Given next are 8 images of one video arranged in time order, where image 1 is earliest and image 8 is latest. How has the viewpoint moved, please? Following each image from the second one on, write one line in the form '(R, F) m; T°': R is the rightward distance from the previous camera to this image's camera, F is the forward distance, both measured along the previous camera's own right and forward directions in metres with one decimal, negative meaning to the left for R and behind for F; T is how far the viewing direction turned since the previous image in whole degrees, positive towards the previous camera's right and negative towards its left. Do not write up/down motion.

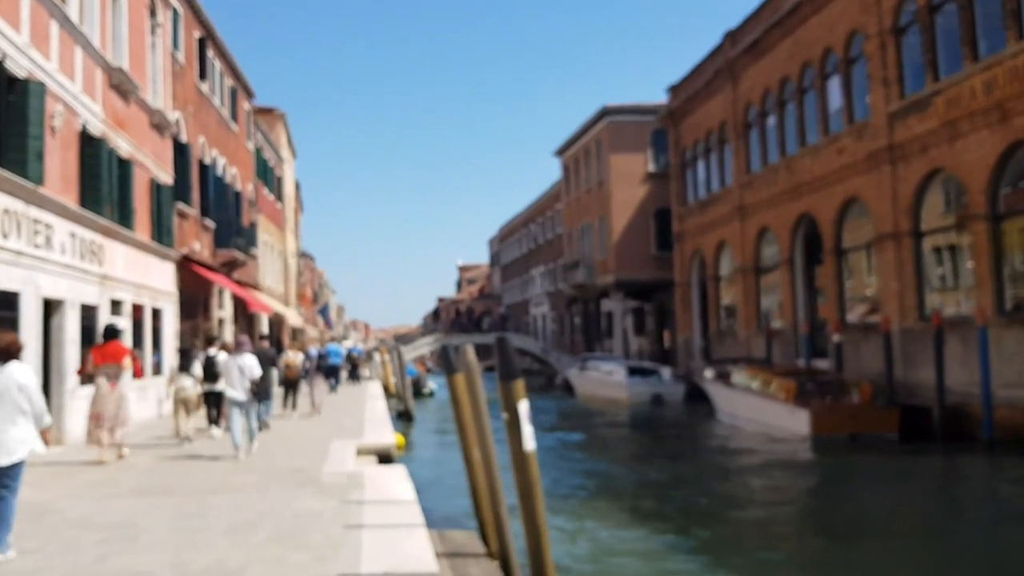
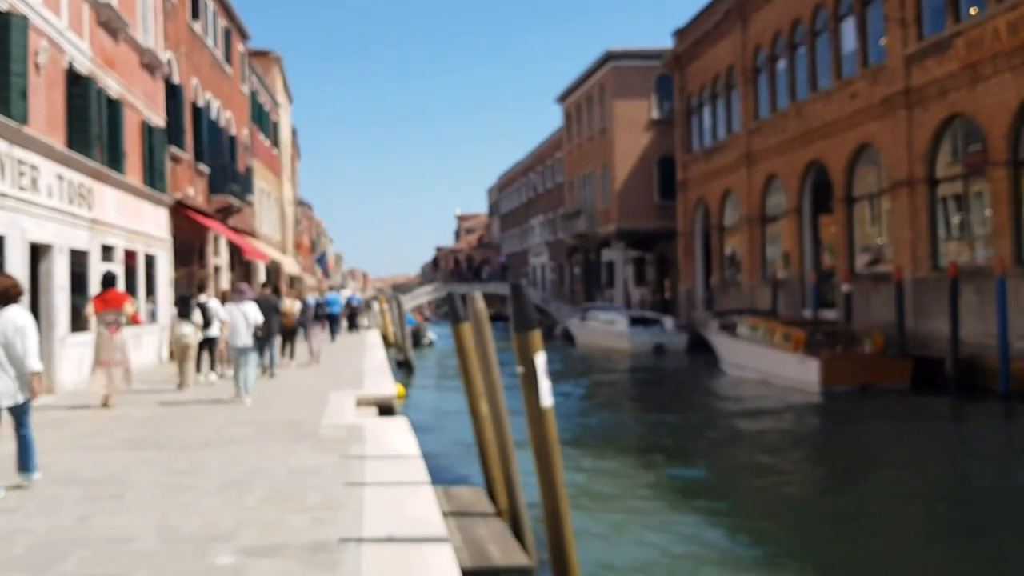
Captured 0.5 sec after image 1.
(-0.1, +0.5) m; 0°
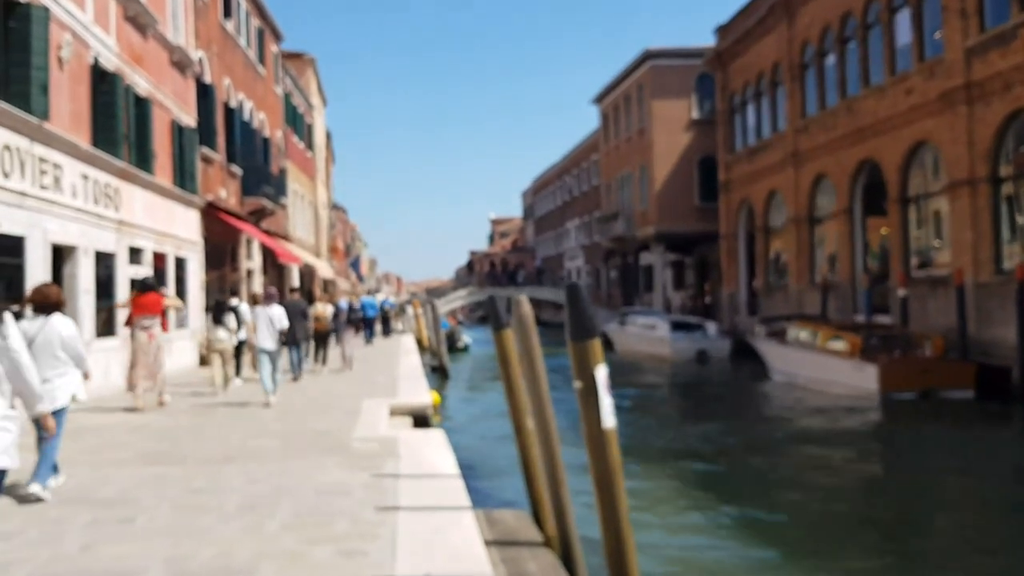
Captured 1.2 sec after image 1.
(-0.1, +0.7) m; -2°
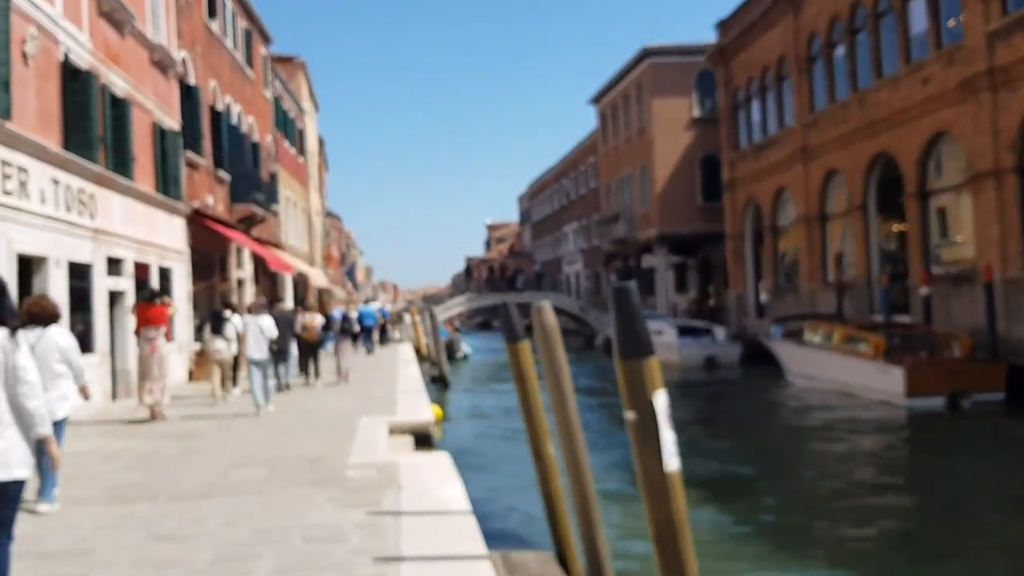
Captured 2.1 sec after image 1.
(-0.1, +1.0) m; 0°
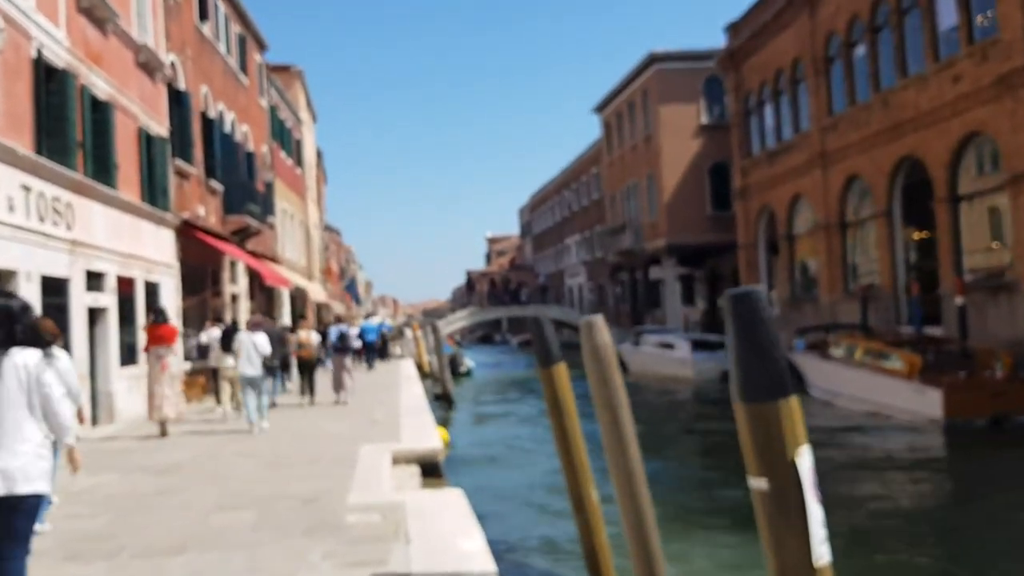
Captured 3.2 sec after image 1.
(-0.2, +1.1) m; 0°
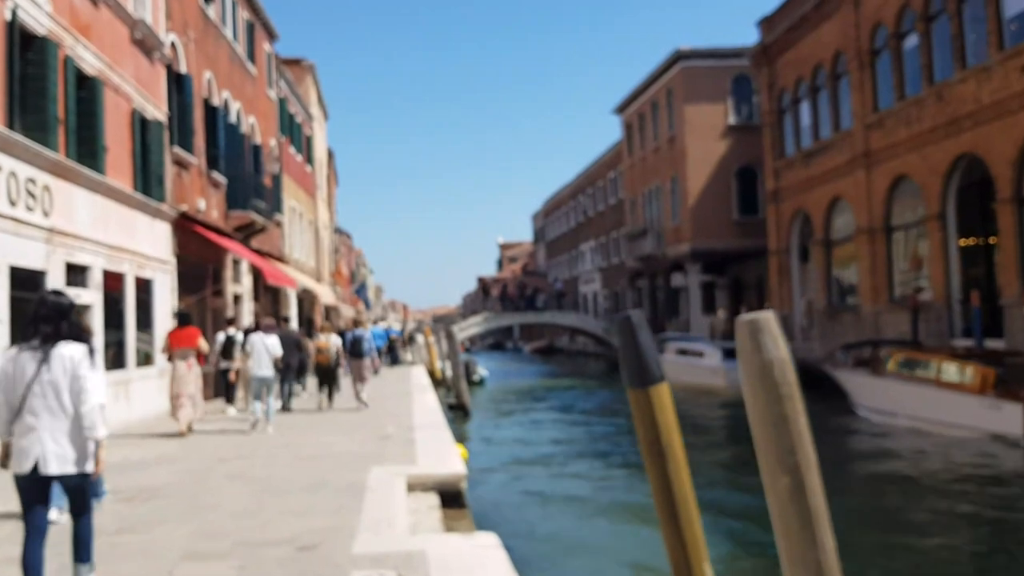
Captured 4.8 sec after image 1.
(-0.3, +1.6) m; -1°
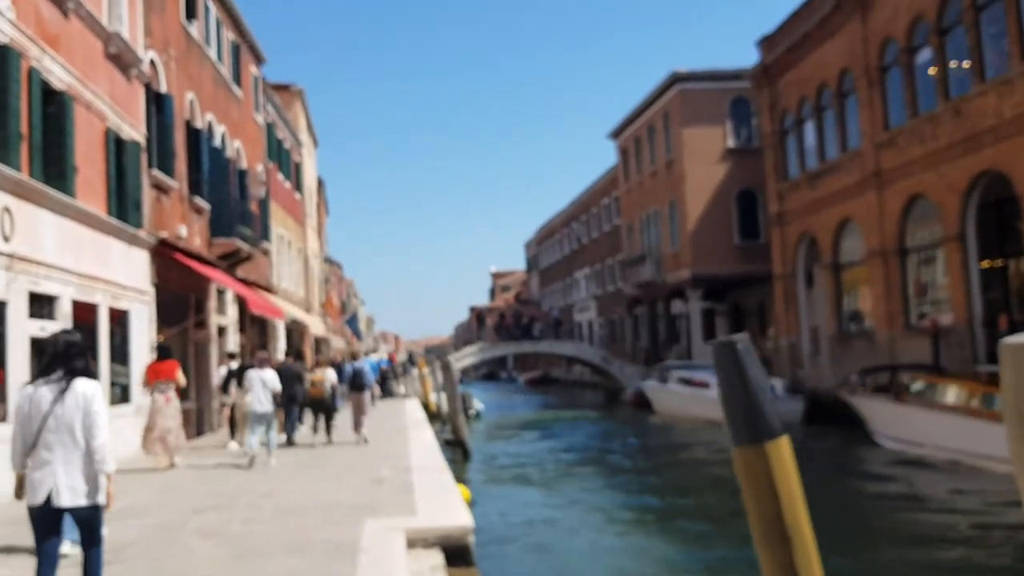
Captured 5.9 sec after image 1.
(-0.2, +1.0) m; +1°
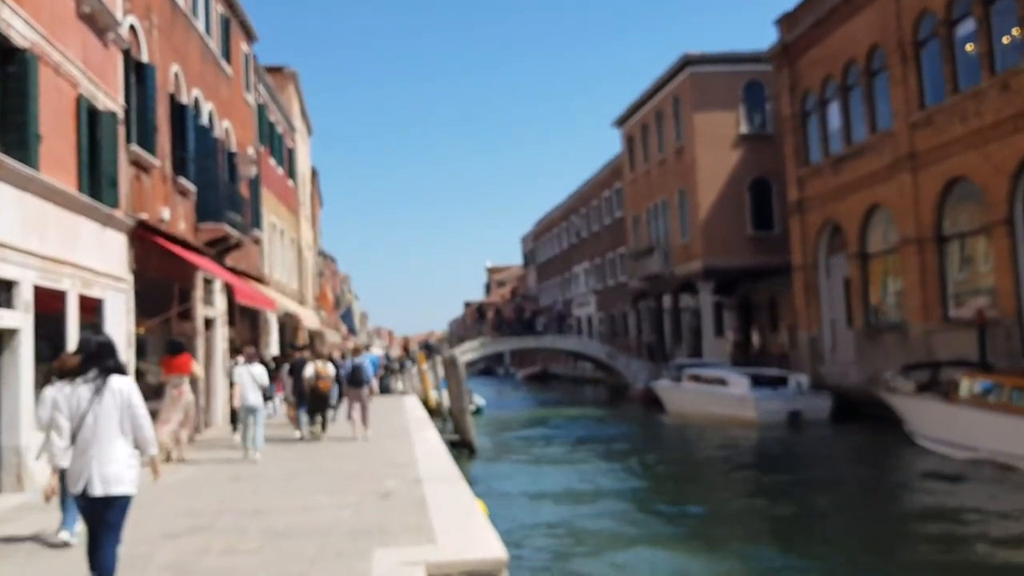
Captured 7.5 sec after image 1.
(-0.3, +1.5) m; 0°
